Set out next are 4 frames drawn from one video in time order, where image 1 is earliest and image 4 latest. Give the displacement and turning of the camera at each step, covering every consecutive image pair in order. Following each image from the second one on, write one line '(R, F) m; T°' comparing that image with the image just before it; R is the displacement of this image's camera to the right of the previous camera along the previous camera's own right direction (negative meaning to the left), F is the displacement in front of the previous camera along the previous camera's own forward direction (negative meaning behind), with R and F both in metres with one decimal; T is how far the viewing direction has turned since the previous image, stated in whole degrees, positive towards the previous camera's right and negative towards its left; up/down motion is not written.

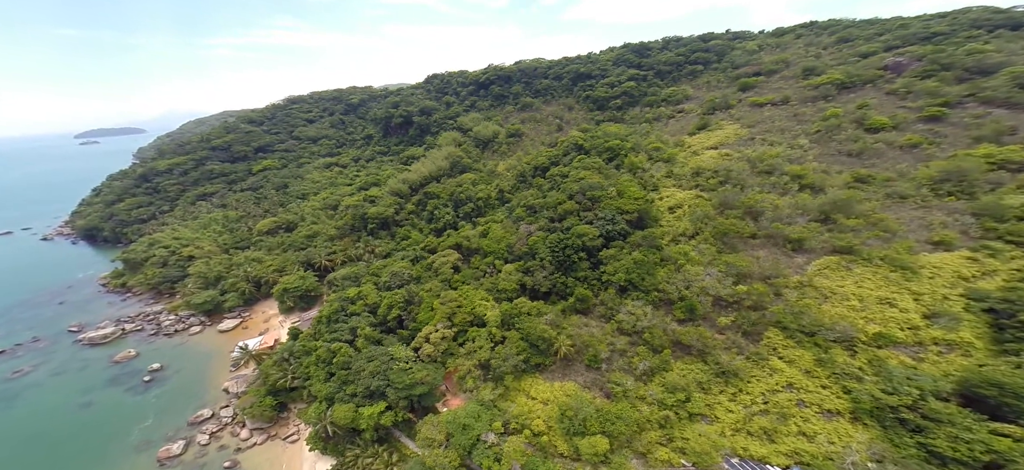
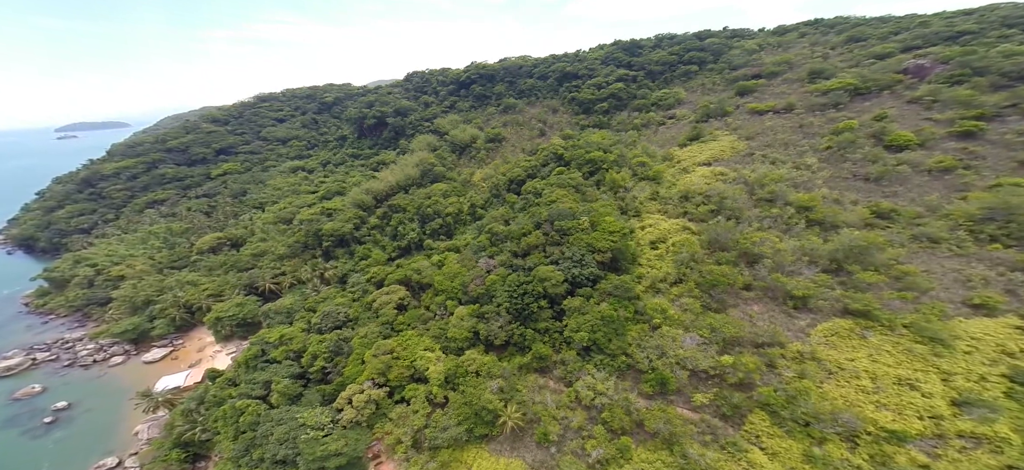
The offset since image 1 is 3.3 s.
(+3.0, +3.8) m; 0°
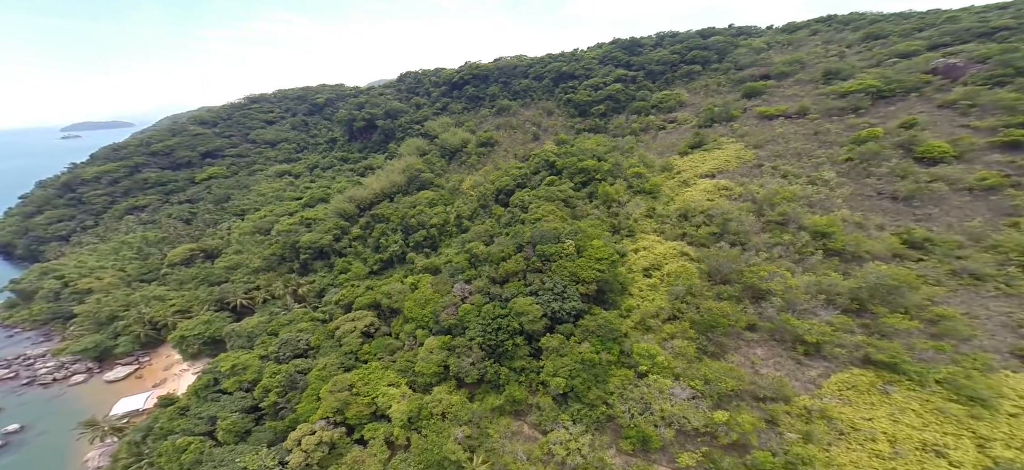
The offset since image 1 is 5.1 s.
(+1.7, +2.2) m; -1°
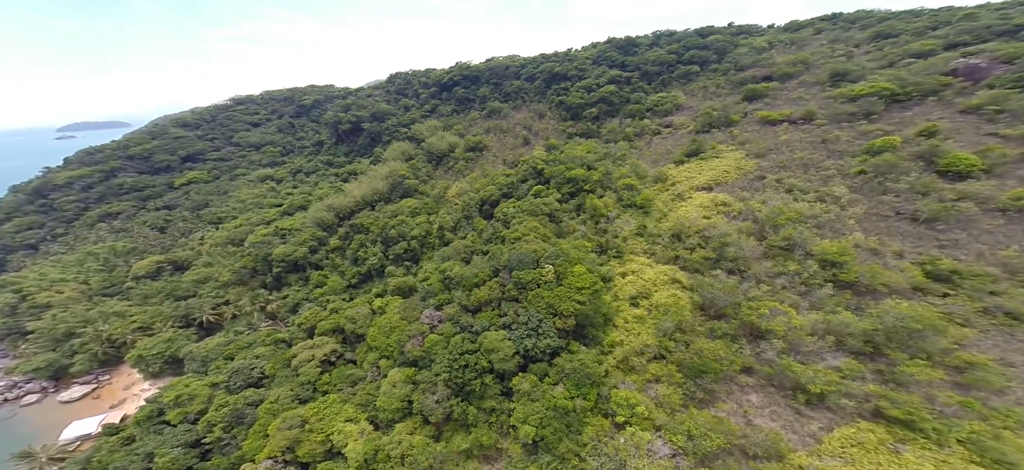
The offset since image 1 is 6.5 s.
(+1.5, +1.9) m; 0°
